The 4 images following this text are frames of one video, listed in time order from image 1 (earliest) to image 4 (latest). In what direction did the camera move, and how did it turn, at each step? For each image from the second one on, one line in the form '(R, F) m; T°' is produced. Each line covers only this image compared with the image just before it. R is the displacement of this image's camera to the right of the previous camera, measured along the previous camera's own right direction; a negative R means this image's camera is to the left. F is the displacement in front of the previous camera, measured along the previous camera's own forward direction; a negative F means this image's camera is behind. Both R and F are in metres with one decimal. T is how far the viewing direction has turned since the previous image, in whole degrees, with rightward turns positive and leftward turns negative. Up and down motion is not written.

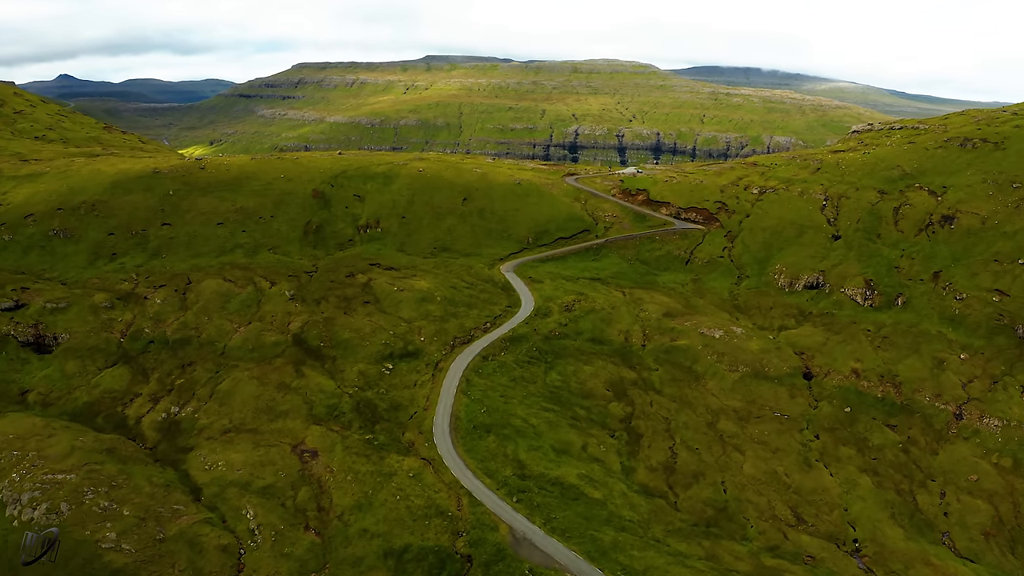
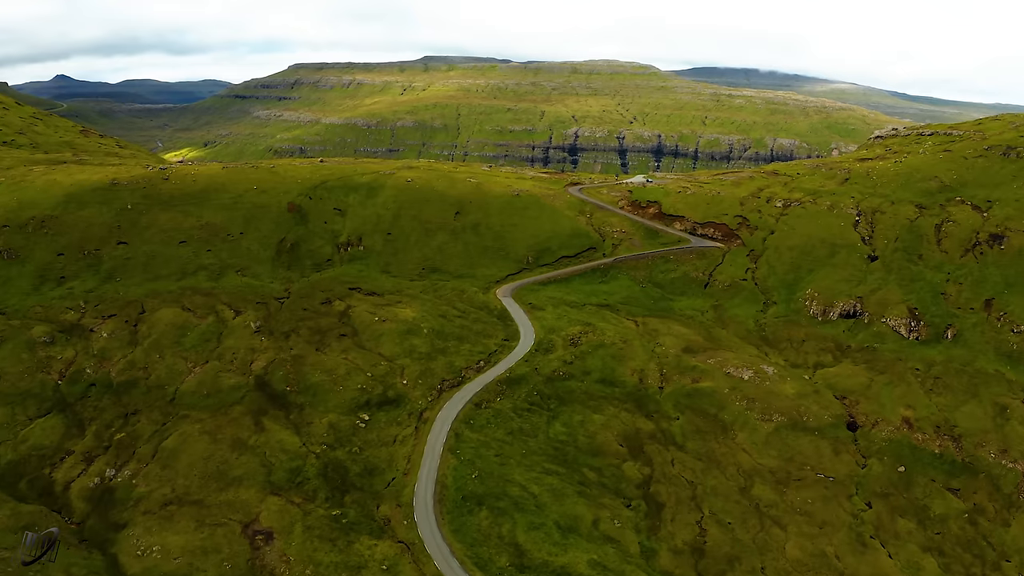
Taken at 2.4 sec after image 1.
(+0.4, +17.6) m; 0°
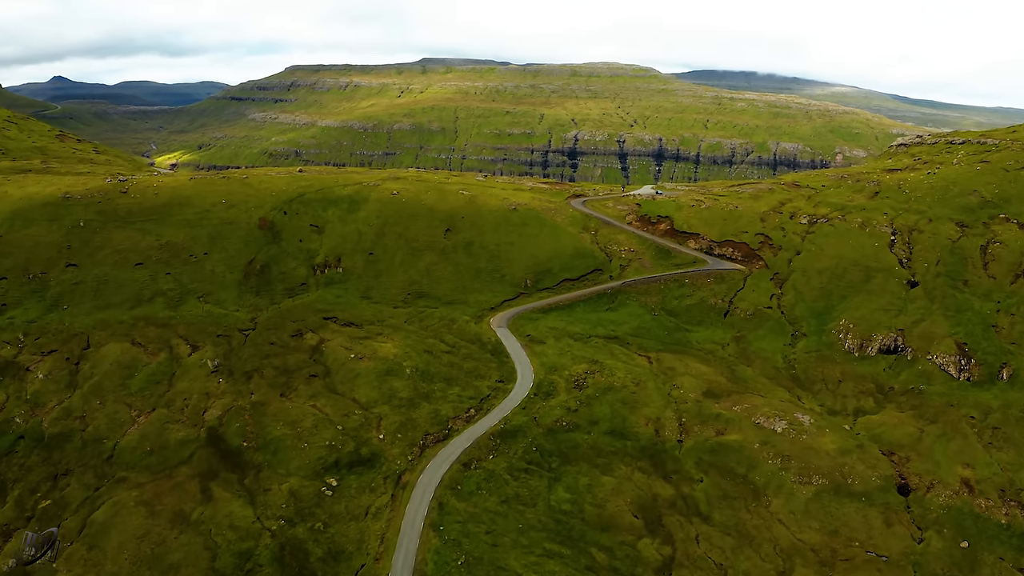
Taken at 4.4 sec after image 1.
(+0.6, +15.8) m; 0°
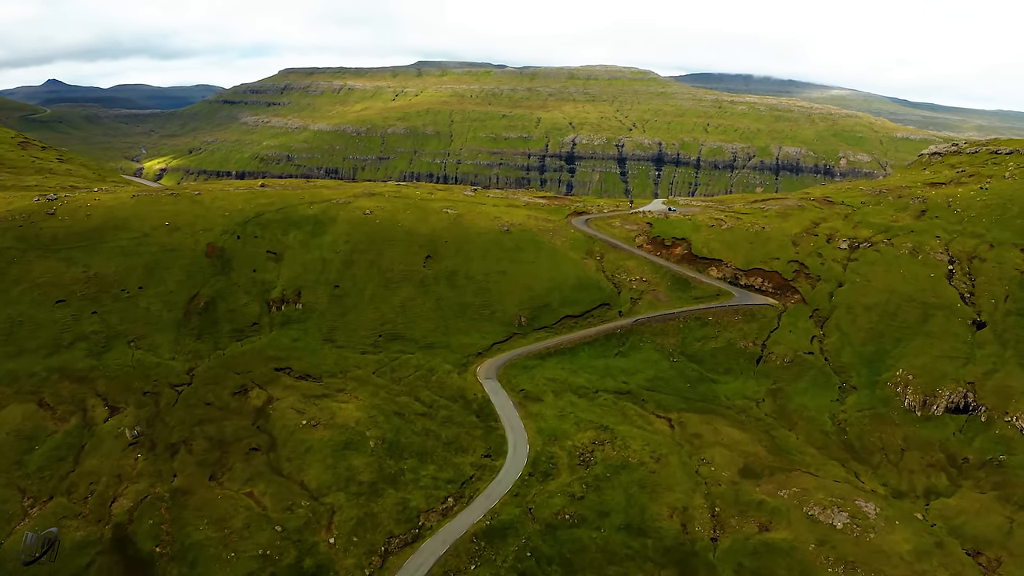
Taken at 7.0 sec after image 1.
(+1.3, +20.7) m; 0°
